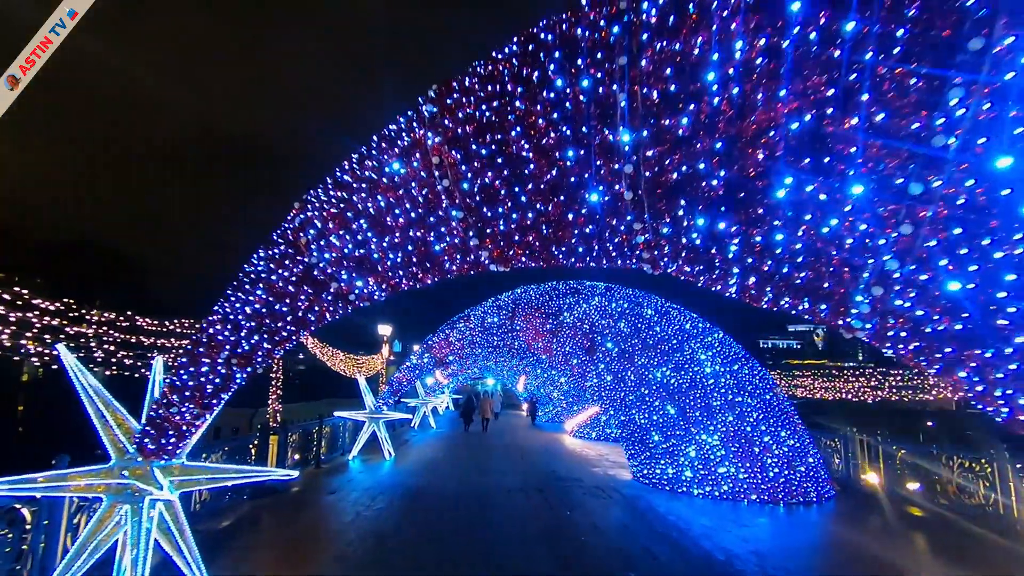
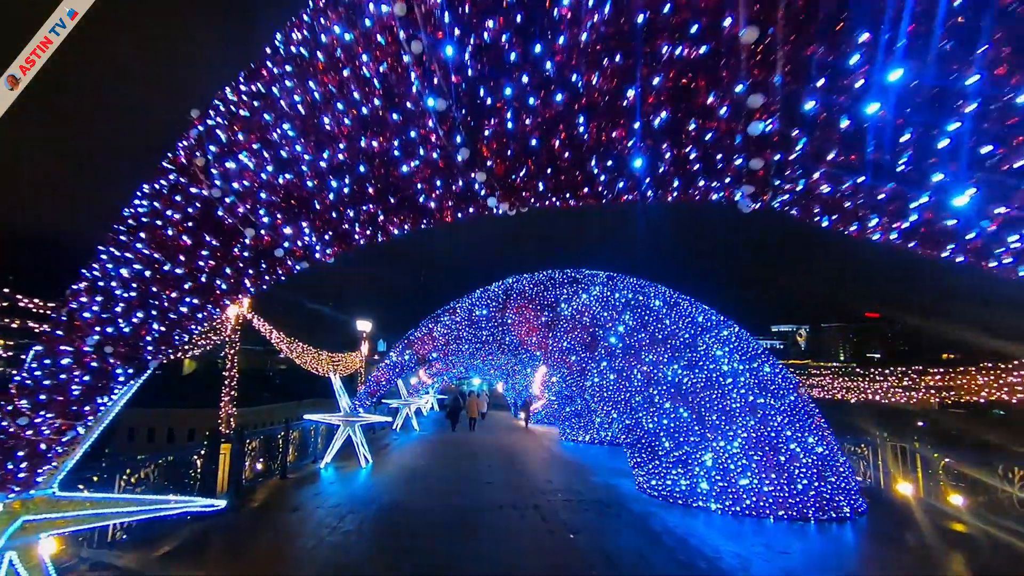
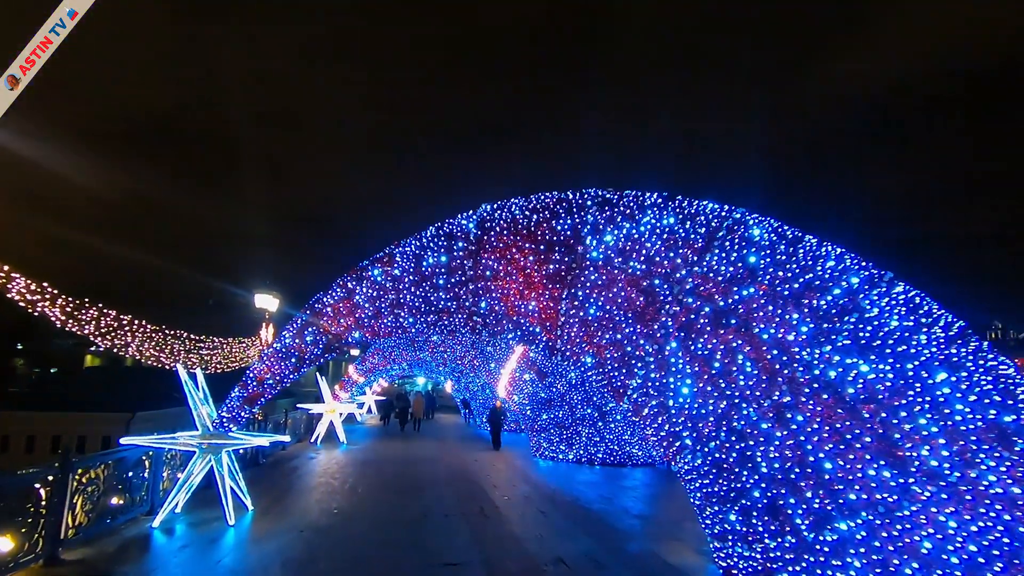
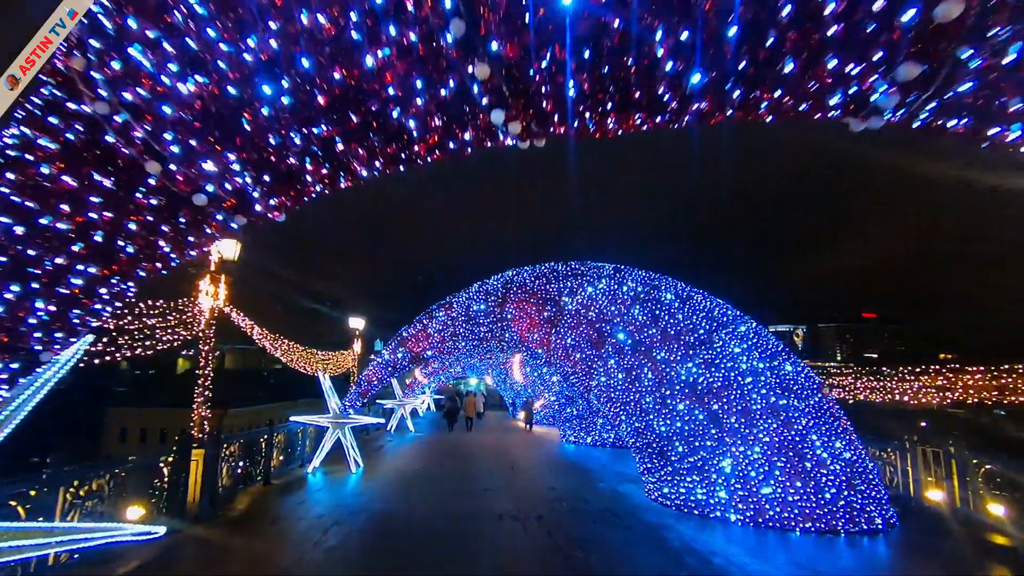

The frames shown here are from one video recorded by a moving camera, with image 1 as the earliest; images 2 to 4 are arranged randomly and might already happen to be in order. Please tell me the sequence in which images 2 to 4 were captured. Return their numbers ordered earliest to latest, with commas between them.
2, 4, 3
